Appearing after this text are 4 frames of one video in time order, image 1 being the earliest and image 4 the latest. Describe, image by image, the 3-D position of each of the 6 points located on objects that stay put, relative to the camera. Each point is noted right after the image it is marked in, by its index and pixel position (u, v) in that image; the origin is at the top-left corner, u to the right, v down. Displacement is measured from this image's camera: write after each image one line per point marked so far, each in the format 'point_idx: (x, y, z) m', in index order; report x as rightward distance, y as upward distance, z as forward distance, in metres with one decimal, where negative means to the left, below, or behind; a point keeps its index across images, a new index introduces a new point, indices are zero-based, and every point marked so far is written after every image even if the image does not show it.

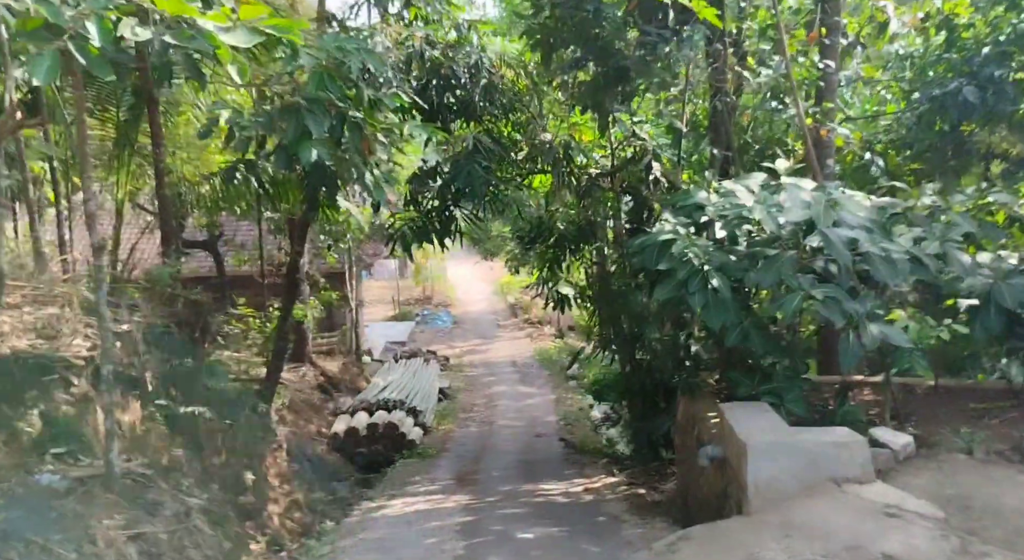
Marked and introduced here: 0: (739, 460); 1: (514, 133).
0: (+0.9, -0.7, +3.8) m
1: (0.0, +1.2, +7.7) m
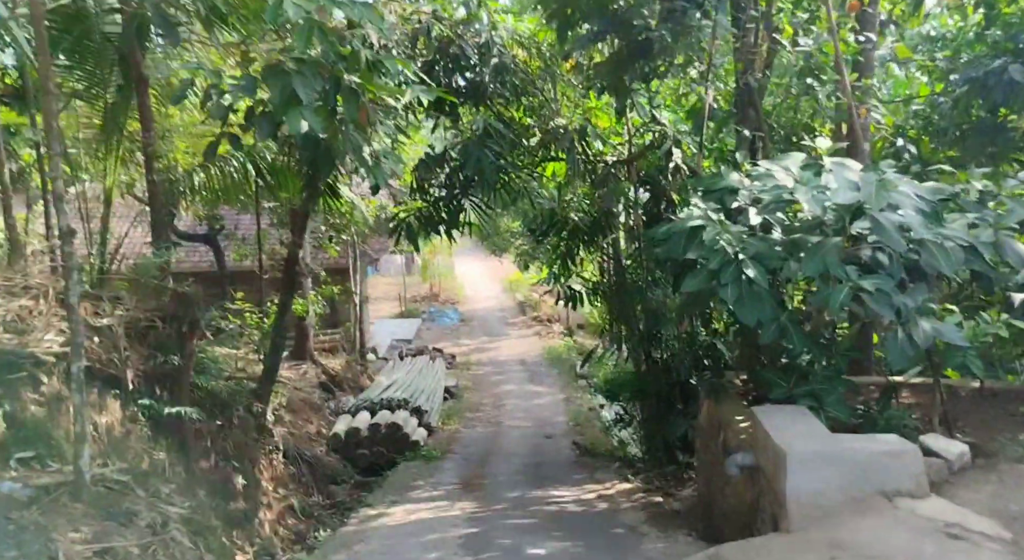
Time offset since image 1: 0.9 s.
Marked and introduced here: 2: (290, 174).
0: (+1.0, -0.7, +3.4) m
1: (+0.1, +1.2, +7.3) m
2: (-1.6, +0.7, +7.0) m
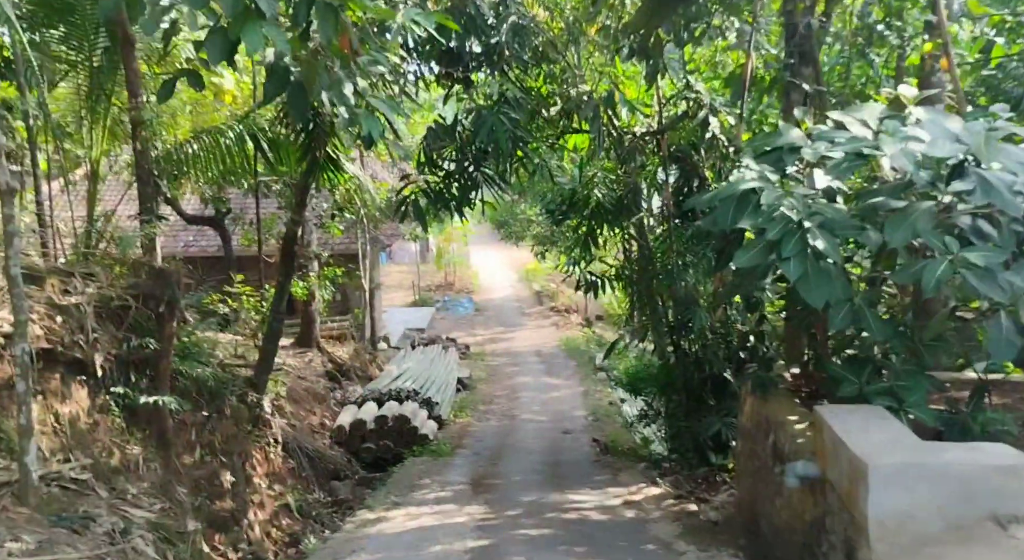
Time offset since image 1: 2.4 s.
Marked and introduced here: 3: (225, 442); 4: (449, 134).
0: (+1.0, -0.6, +2.8) m
1: (+0.3, +1.4, +6.7) m
2: (-1.5, +0.9, +6.4) m
3: (-1.6, -0.9, +5.5) m
4: (-0.4, +1.0, +6.3) m
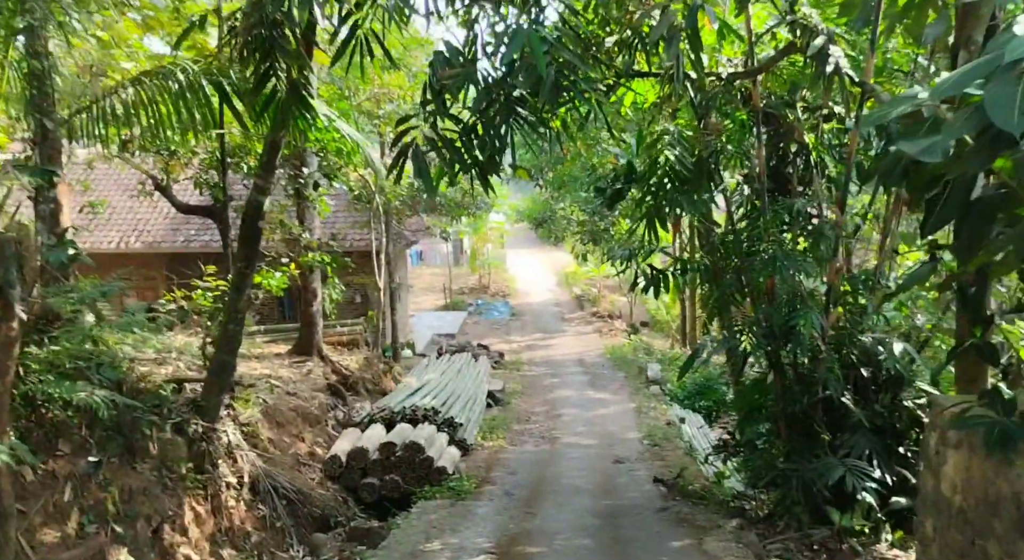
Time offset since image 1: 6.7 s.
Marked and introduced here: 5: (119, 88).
0: (+1.1, -0.5, +1.0) m
1: (+0.5, +1.4, +4.9) m
2: (-1.3, +0.9, +4.7) m
3: (-1.5, -0.9, +3.7) m
4: (-0.2, +1.0, +4.5) m
5: (-1.9, +0.9, +4.7) m
